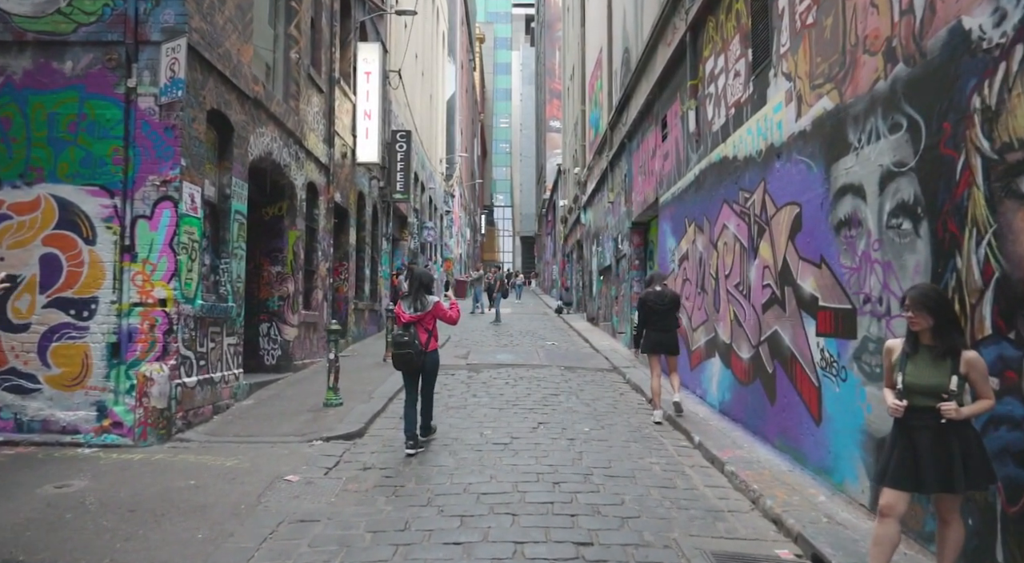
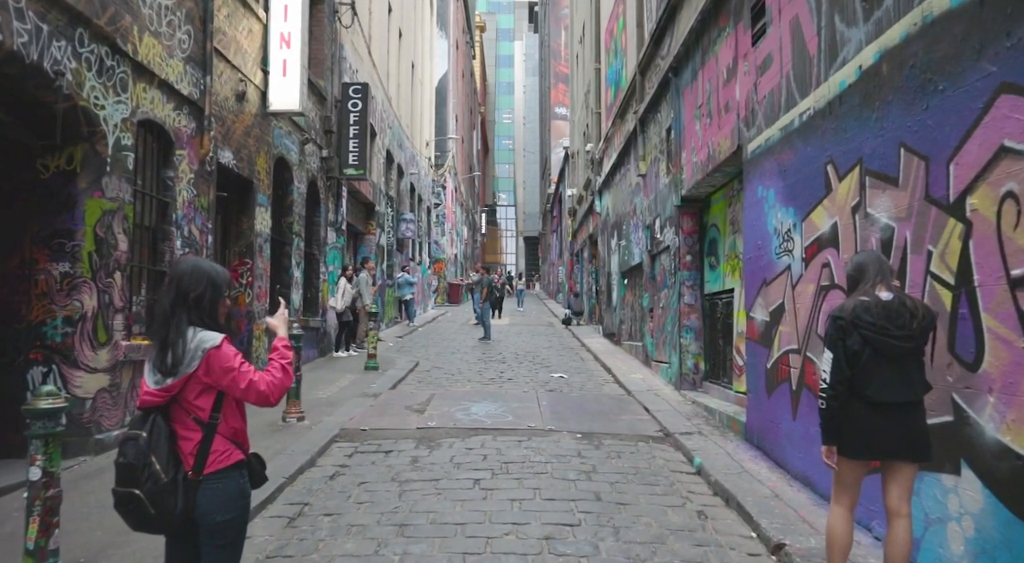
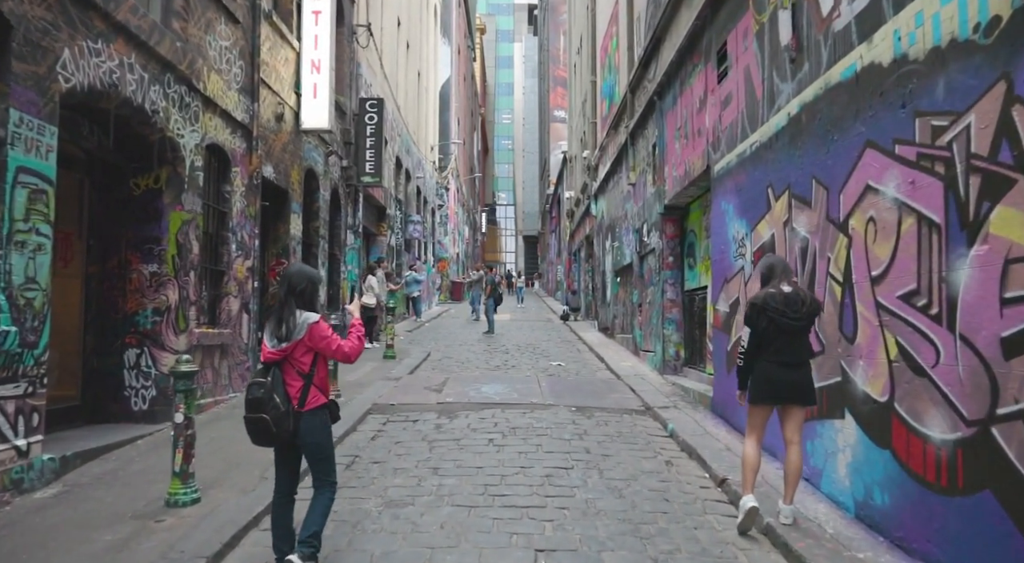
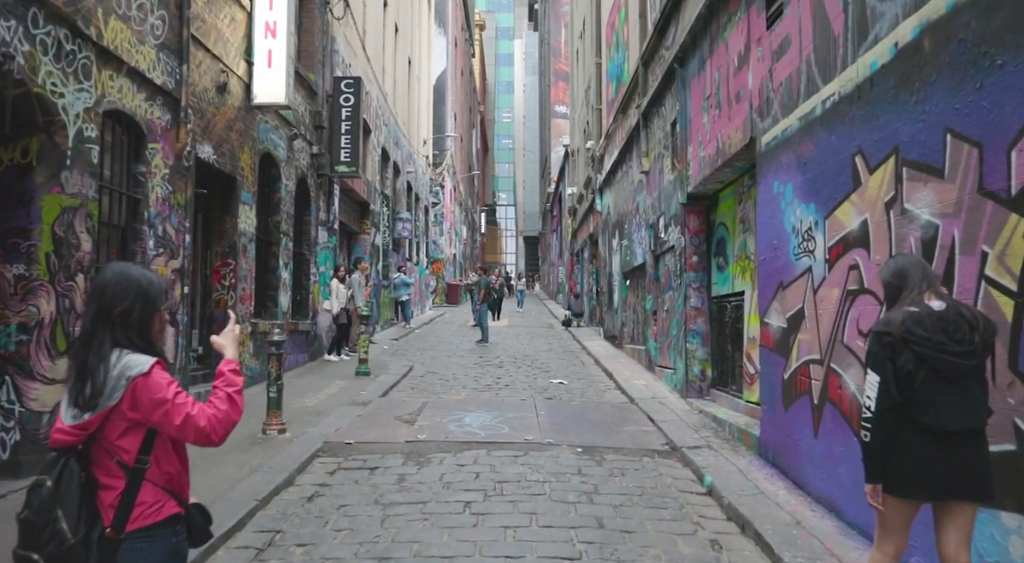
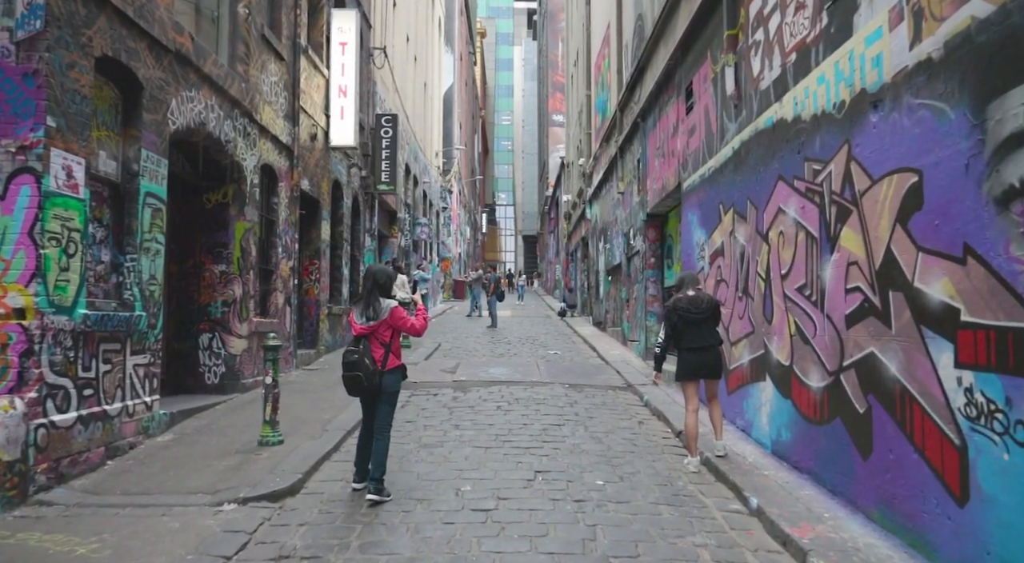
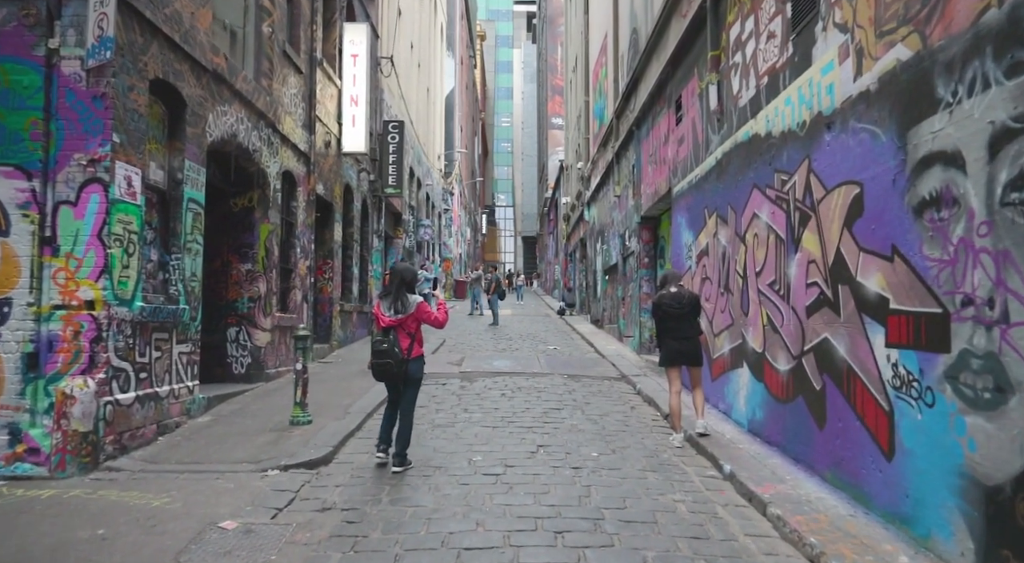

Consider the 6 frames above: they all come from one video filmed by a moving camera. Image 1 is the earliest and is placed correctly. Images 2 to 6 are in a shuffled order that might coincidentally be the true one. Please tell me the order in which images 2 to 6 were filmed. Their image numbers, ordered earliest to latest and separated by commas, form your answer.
6, 5, 3, 2, 4
